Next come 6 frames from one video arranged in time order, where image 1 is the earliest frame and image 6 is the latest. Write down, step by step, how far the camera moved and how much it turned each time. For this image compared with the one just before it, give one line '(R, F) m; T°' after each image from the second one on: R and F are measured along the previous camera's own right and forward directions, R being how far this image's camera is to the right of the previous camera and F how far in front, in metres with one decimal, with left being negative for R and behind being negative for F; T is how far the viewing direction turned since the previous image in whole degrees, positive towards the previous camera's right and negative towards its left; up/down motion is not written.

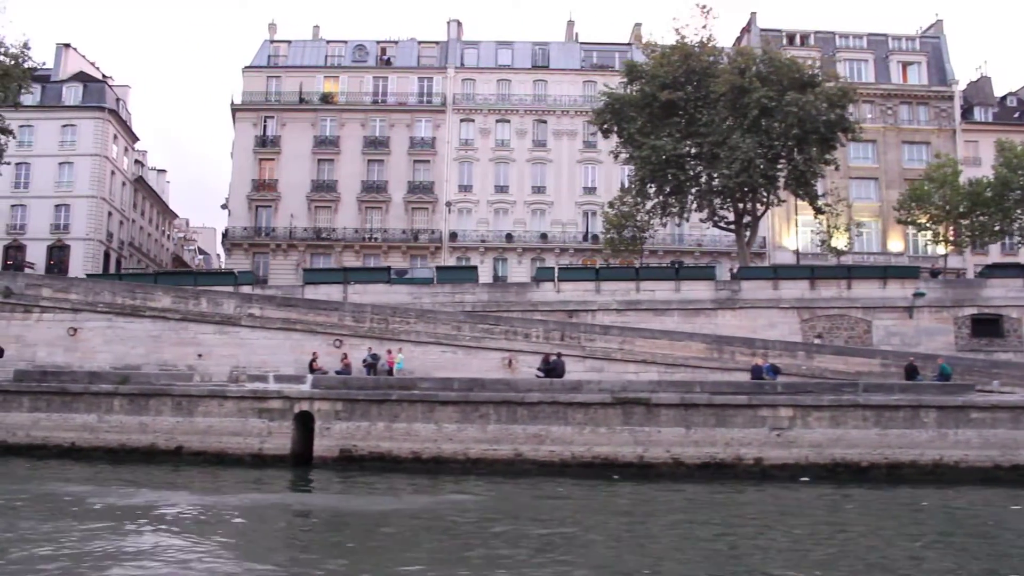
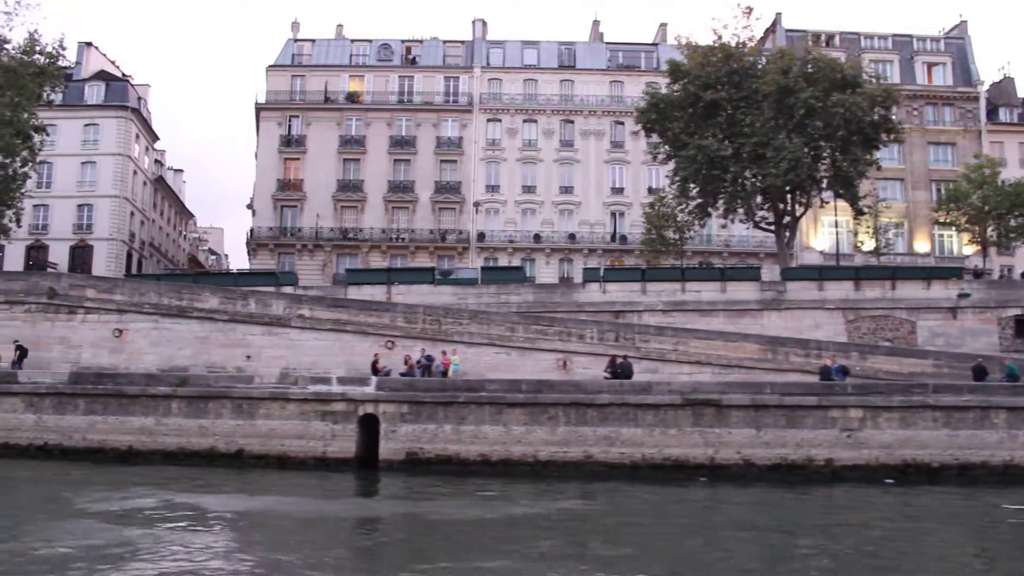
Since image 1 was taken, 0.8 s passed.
(-1.7, +0.2) m; +1°
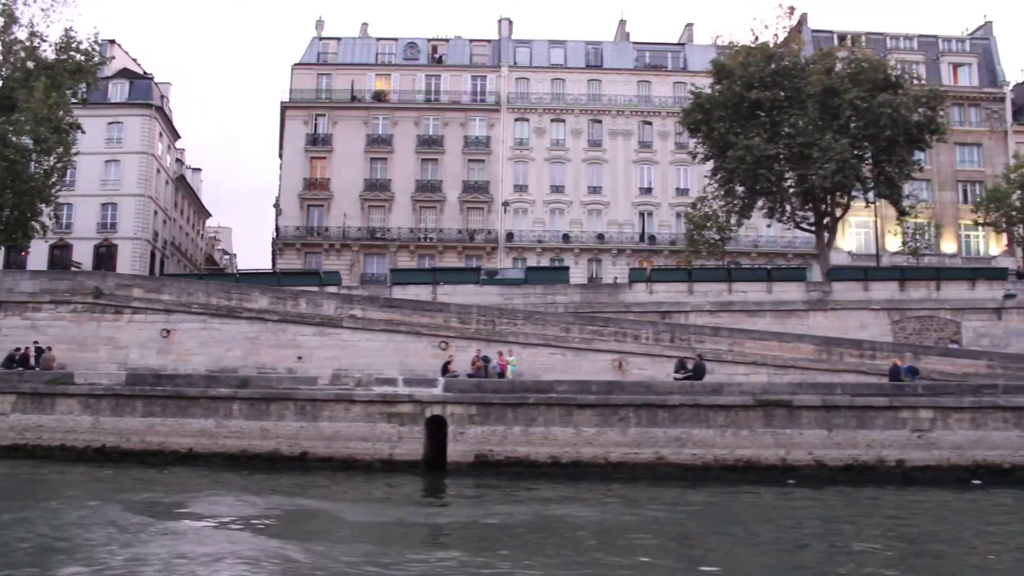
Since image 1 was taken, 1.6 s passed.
(-1.7, +0.2) m; +1°
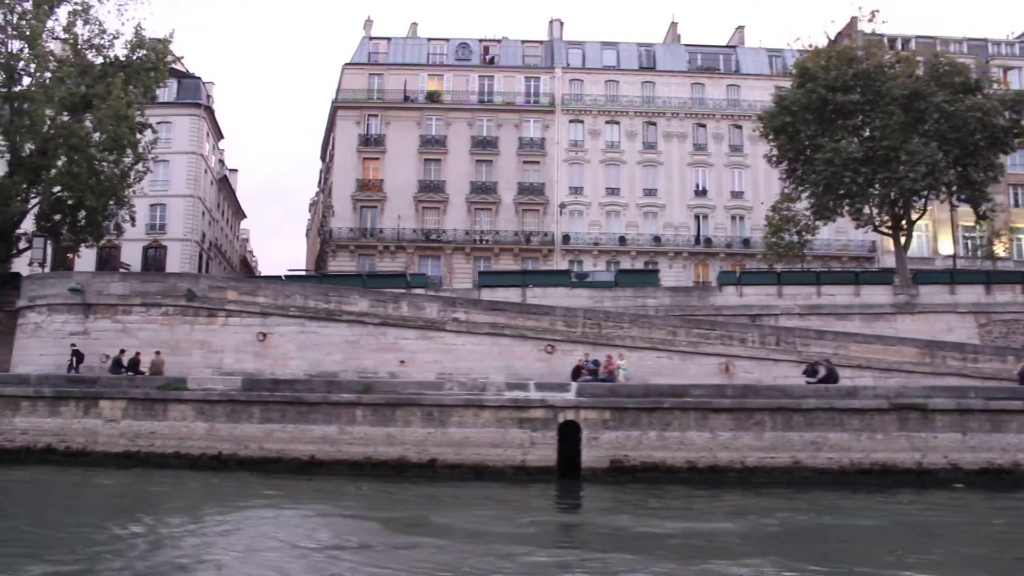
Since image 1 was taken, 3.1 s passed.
(-3.1, +0.3) m; +2°
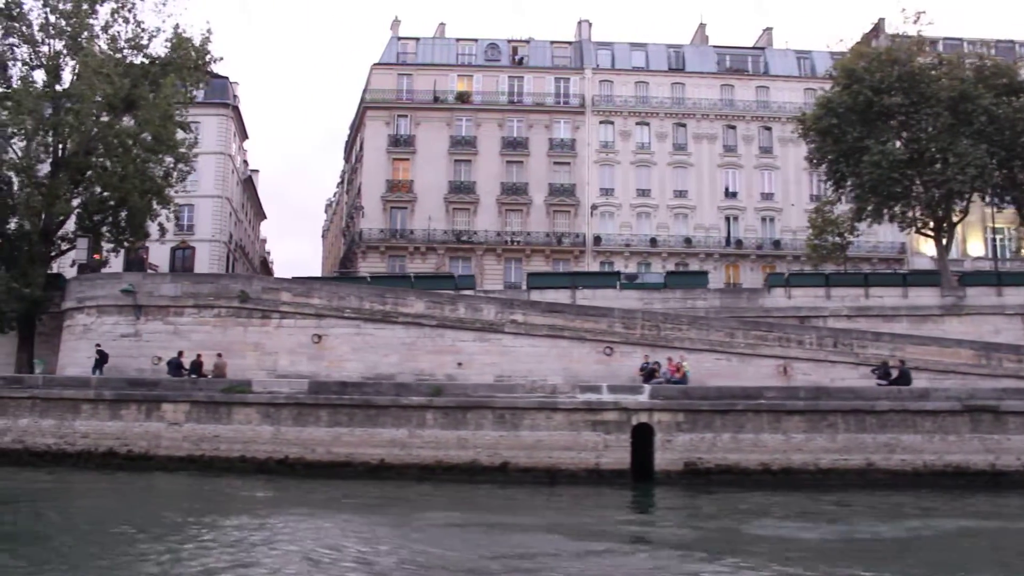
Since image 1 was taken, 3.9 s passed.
(-1.7, +0.2) m; +1°
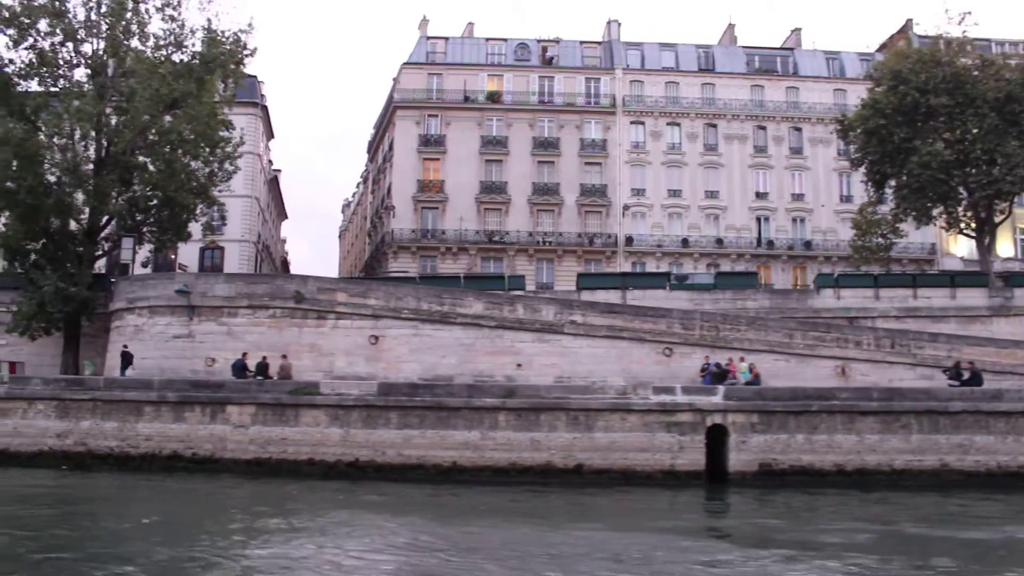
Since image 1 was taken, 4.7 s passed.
(-1.7, +0.2) m; +1°
